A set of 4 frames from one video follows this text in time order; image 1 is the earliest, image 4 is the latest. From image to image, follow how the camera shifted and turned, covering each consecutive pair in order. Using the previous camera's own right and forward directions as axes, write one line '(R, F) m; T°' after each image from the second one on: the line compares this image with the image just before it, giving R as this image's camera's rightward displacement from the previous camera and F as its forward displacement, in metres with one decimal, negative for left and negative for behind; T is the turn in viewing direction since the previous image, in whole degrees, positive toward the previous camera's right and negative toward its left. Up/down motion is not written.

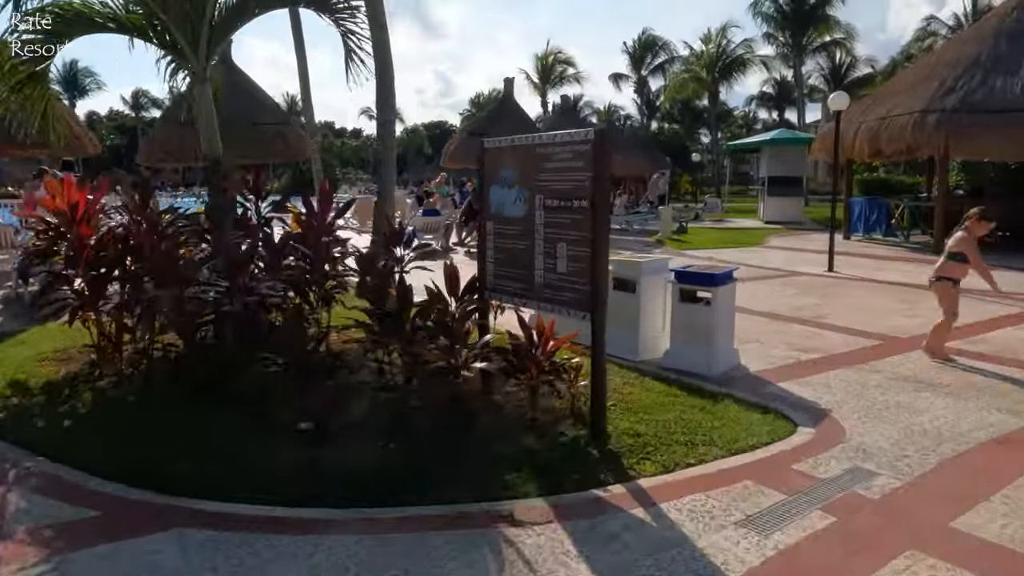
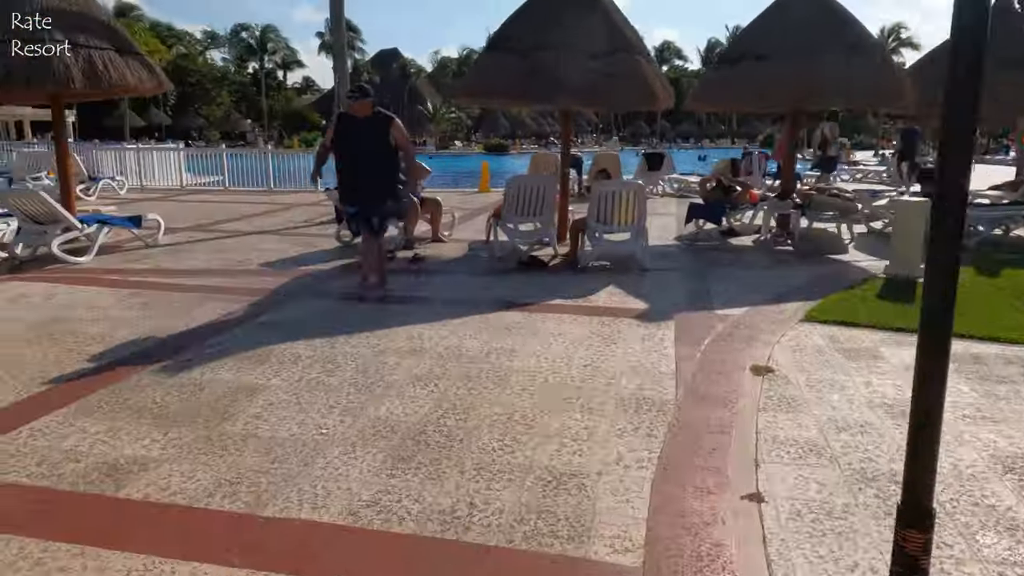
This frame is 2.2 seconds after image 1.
(-2.2, +6.3) m; +10°
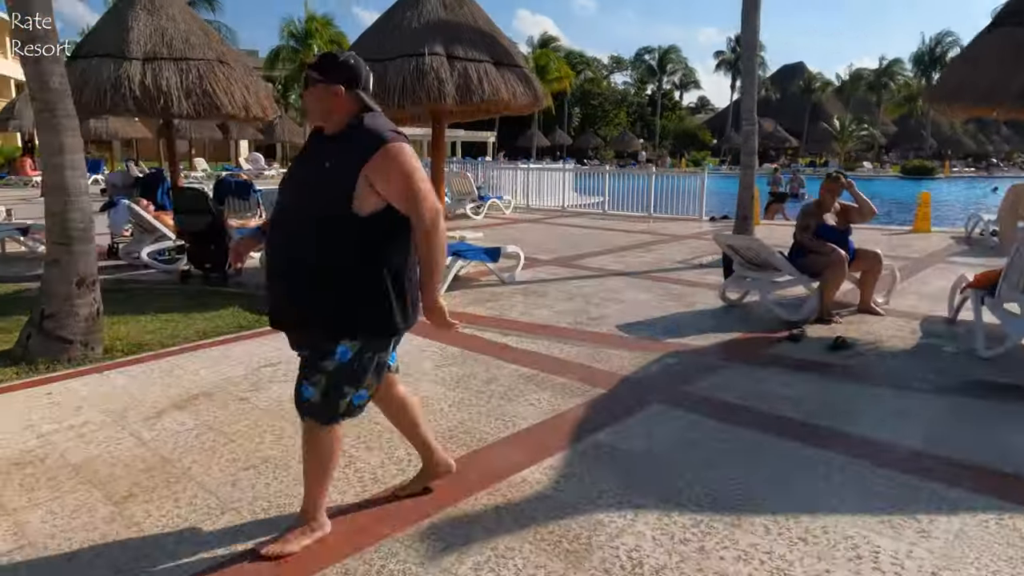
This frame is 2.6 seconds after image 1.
(-0.7, +2.2) m; -30°
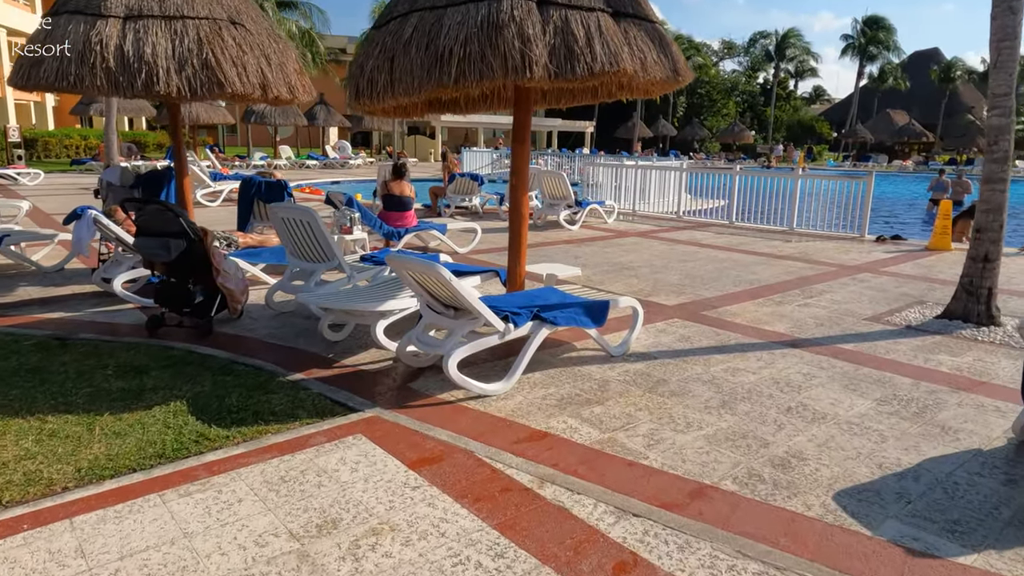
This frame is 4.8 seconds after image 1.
(-0.2, +2.8) m; -7°
